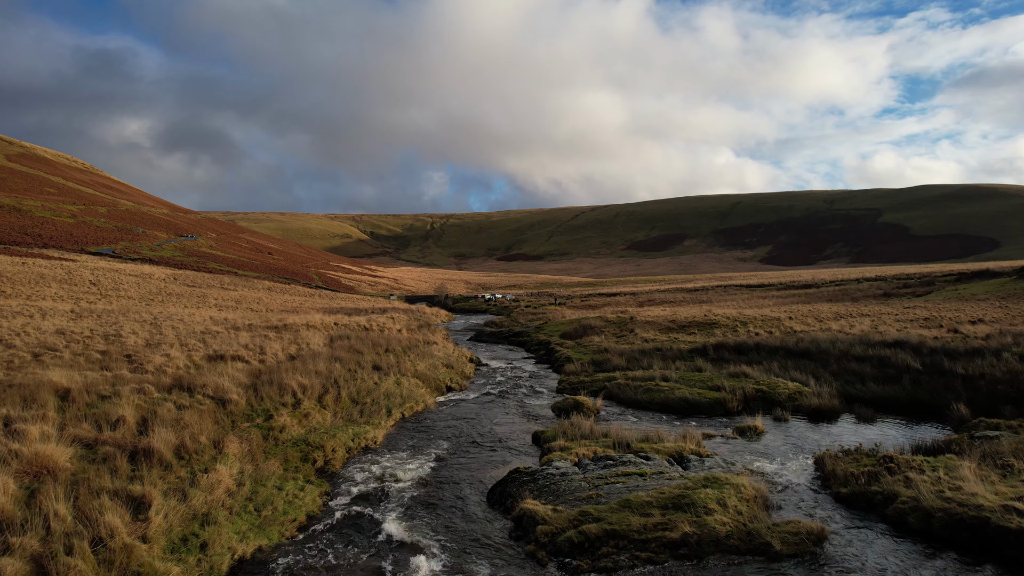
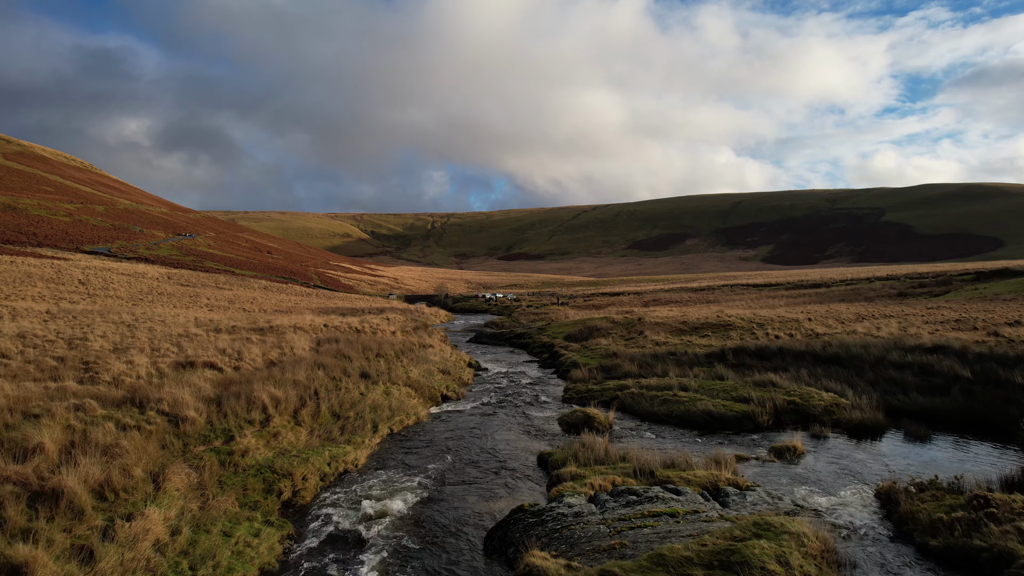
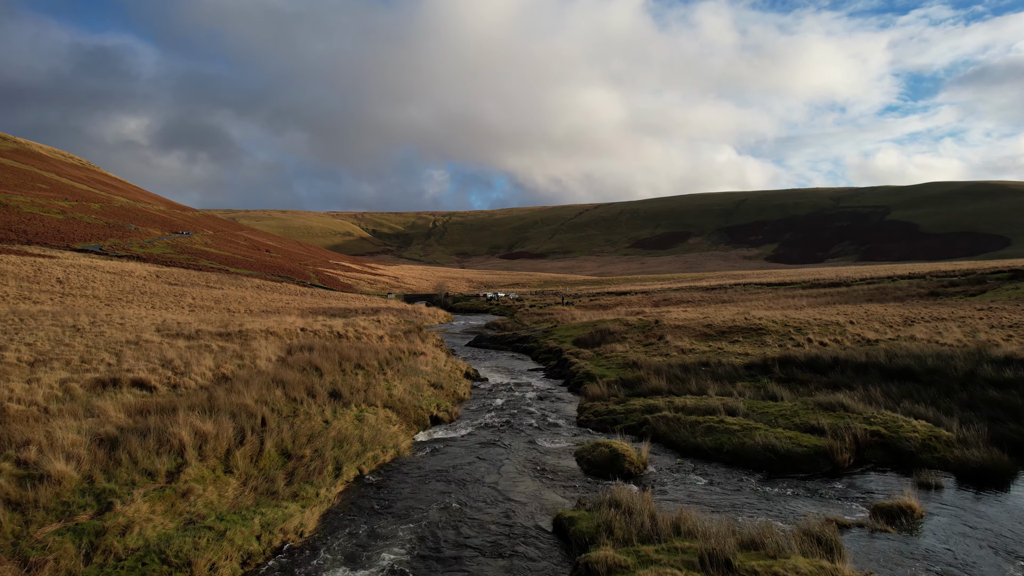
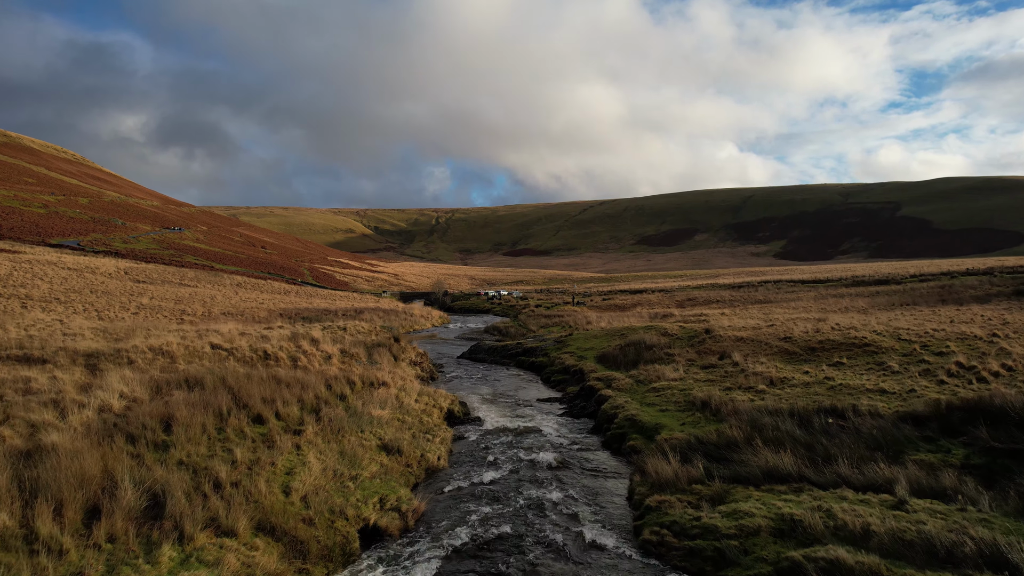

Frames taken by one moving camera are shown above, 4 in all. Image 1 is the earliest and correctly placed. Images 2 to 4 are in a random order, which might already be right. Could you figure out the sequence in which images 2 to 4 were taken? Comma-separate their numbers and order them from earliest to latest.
2, 3, 4
